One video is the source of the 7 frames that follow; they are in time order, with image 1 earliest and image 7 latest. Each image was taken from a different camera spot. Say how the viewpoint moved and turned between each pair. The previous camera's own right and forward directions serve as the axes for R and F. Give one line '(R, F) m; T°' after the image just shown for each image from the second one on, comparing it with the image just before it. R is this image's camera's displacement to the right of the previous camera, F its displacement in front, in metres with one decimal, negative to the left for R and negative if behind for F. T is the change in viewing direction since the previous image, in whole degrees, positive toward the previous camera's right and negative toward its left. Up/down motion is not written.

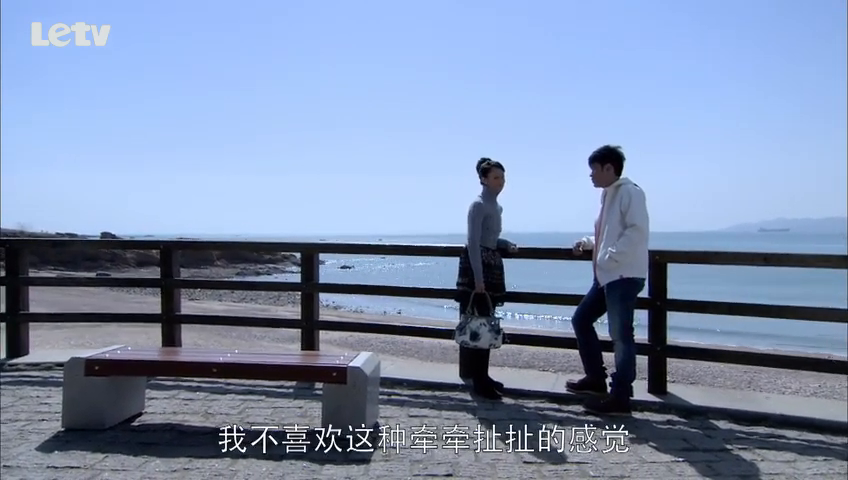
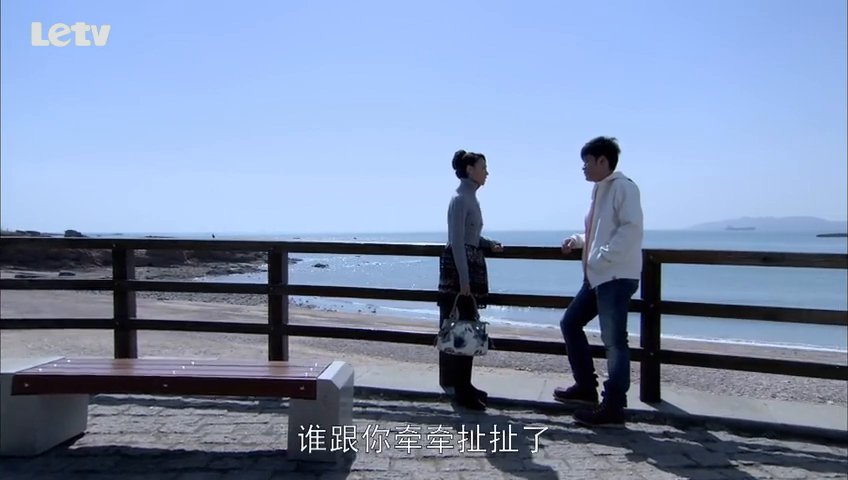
(0.0, +0.4) m; +2°
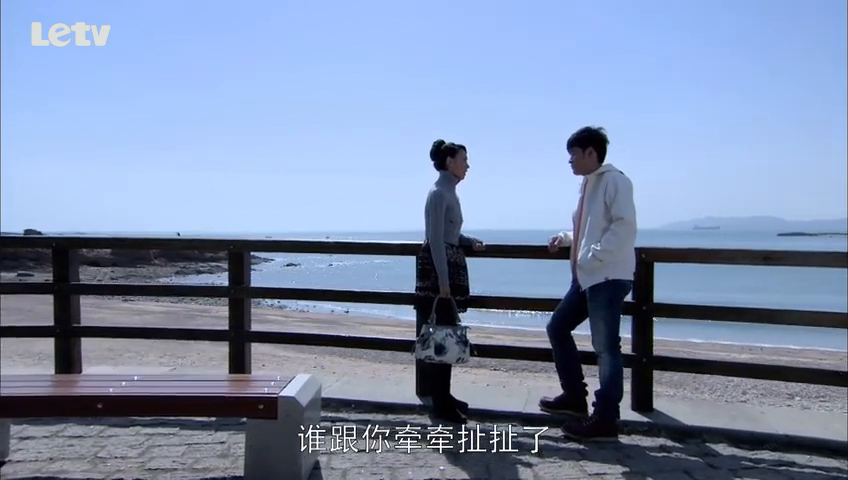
(0.0, +0.4) m; +2°
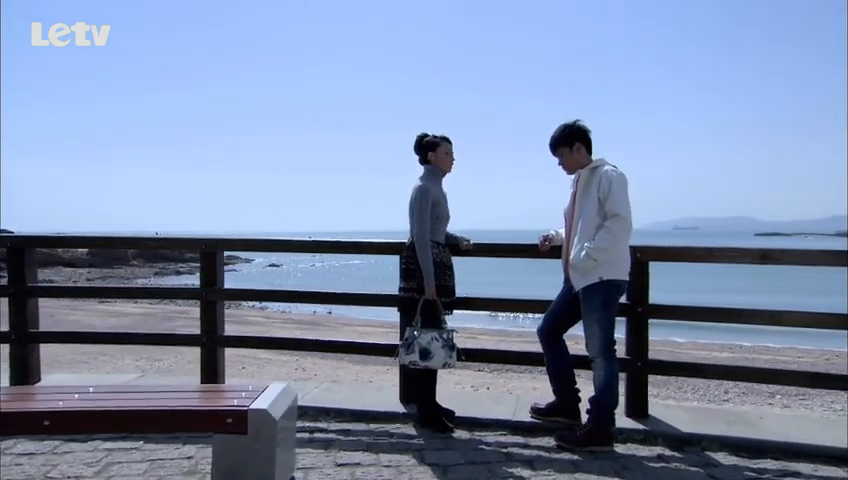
(0.0, +0.3) m; +1°
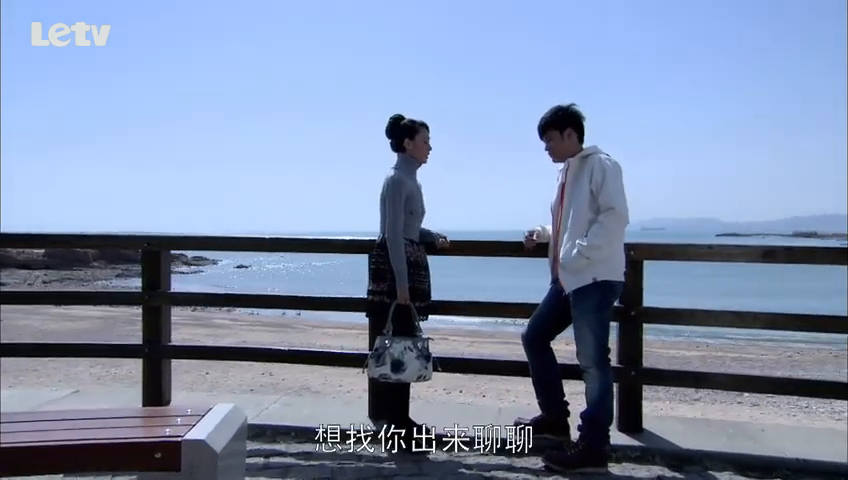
(0.0, +0.5) m; +2°
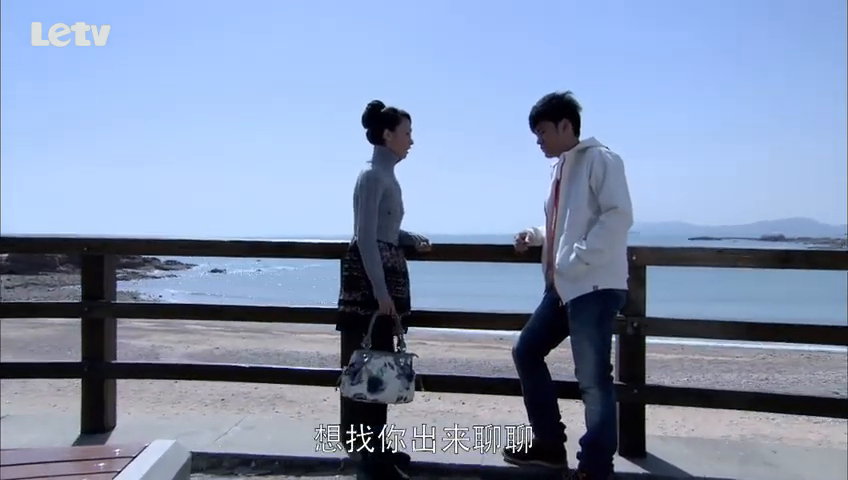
(0.0, +0.4) m; +2°
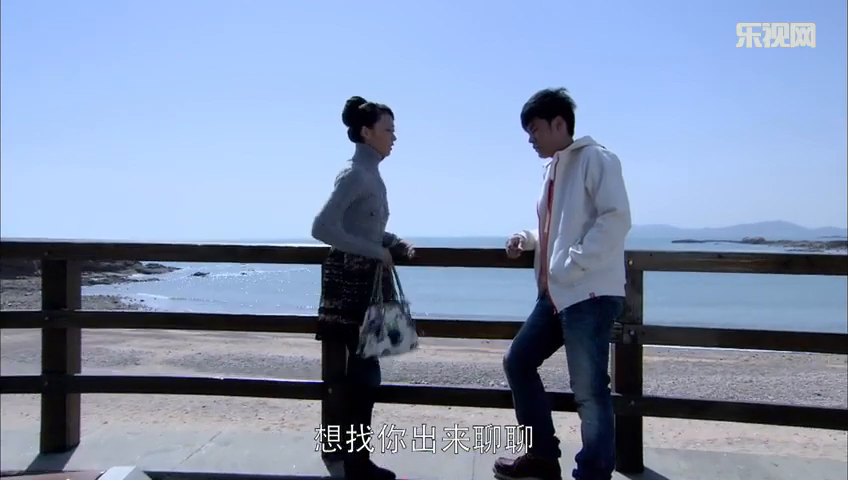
(0.0, +0.2) m; +1°
